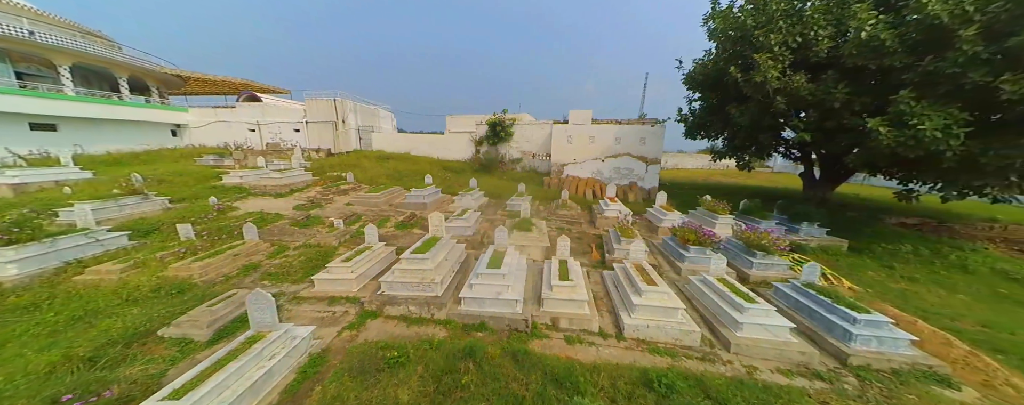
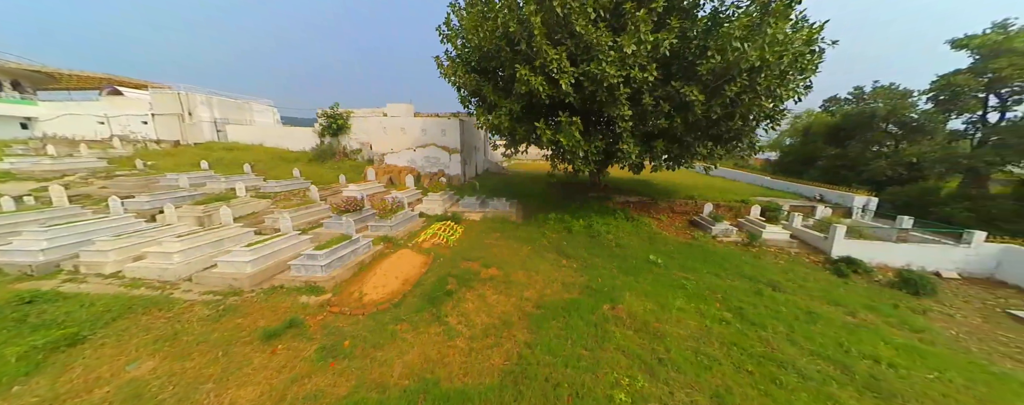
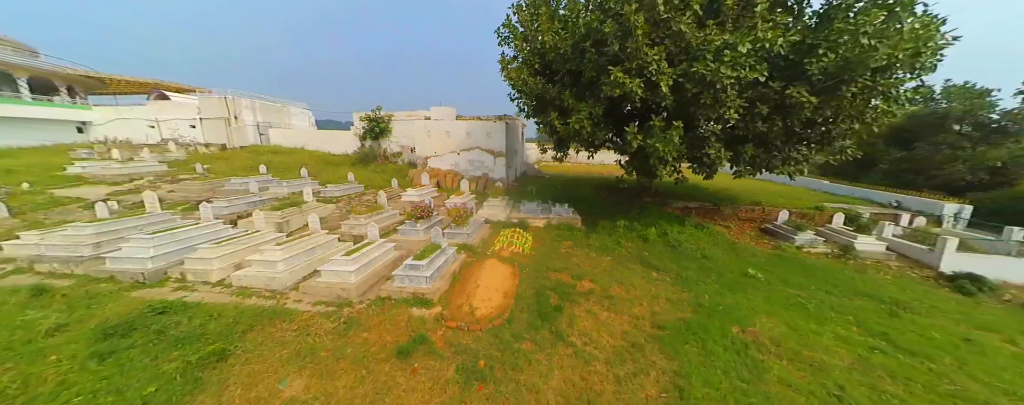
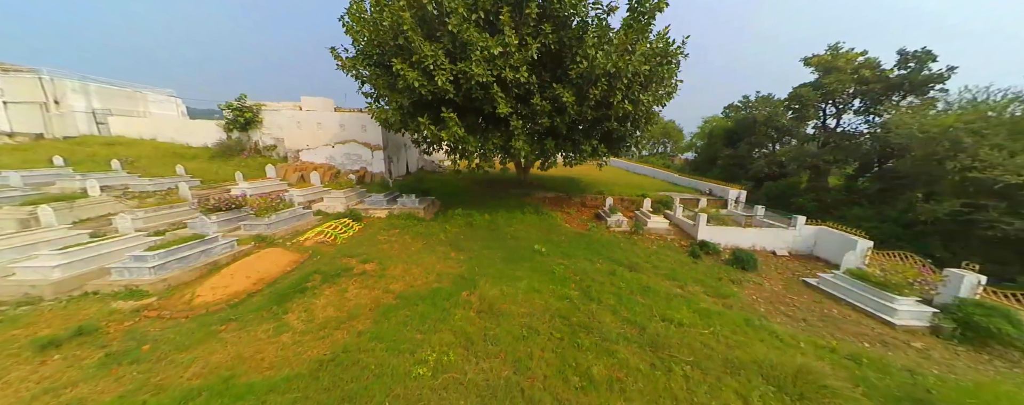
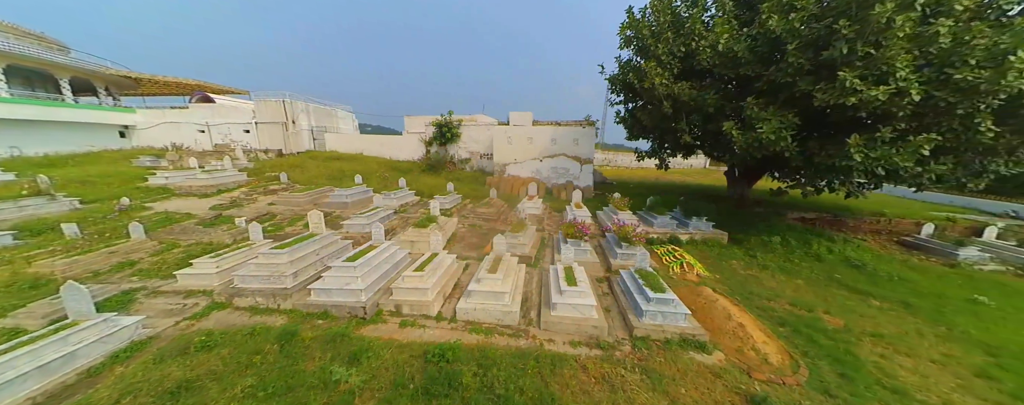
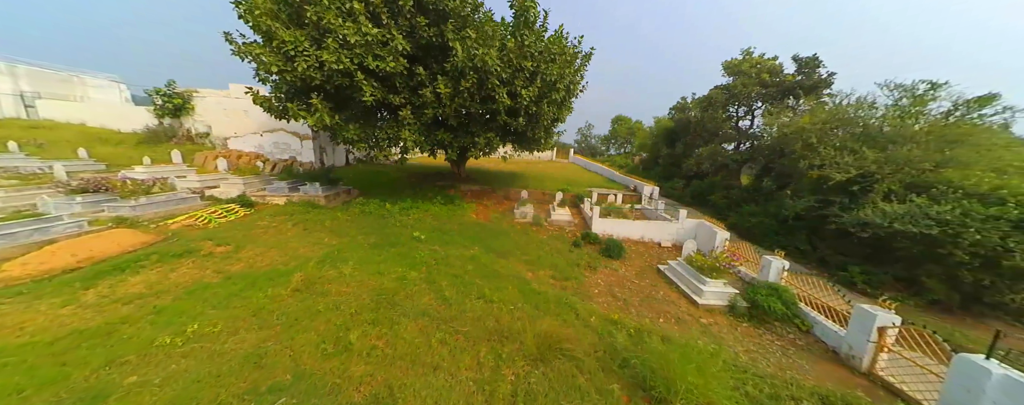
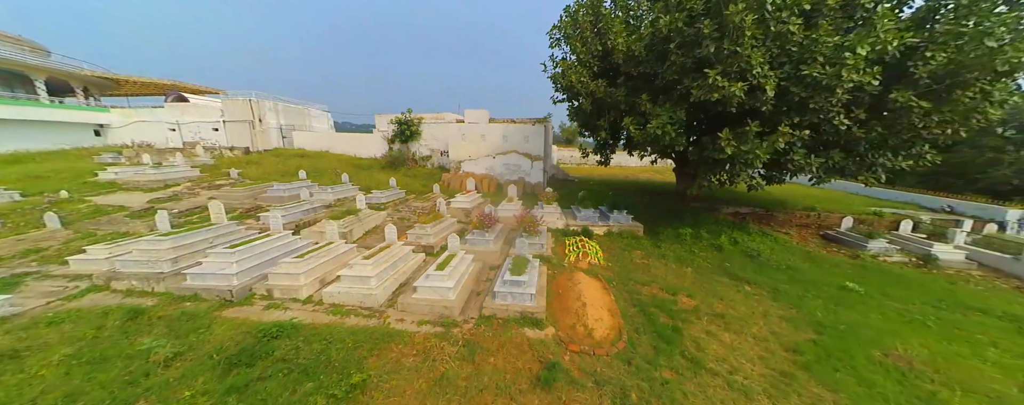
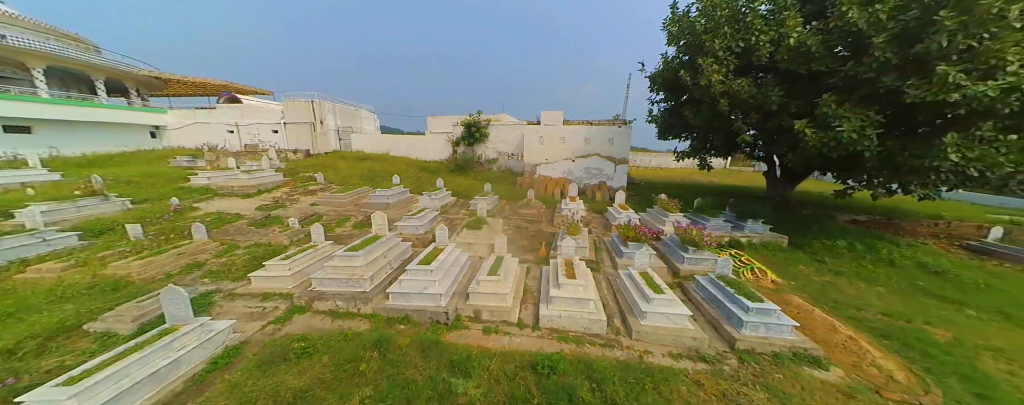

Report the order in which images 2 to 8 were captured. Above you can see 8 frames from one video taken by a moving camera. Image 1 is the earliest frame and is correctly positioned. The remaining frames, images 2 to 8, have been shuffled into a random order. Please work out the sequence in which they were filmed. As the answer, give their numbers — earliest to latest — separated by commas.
8, 5, 7, 3, 2, 4, 6
